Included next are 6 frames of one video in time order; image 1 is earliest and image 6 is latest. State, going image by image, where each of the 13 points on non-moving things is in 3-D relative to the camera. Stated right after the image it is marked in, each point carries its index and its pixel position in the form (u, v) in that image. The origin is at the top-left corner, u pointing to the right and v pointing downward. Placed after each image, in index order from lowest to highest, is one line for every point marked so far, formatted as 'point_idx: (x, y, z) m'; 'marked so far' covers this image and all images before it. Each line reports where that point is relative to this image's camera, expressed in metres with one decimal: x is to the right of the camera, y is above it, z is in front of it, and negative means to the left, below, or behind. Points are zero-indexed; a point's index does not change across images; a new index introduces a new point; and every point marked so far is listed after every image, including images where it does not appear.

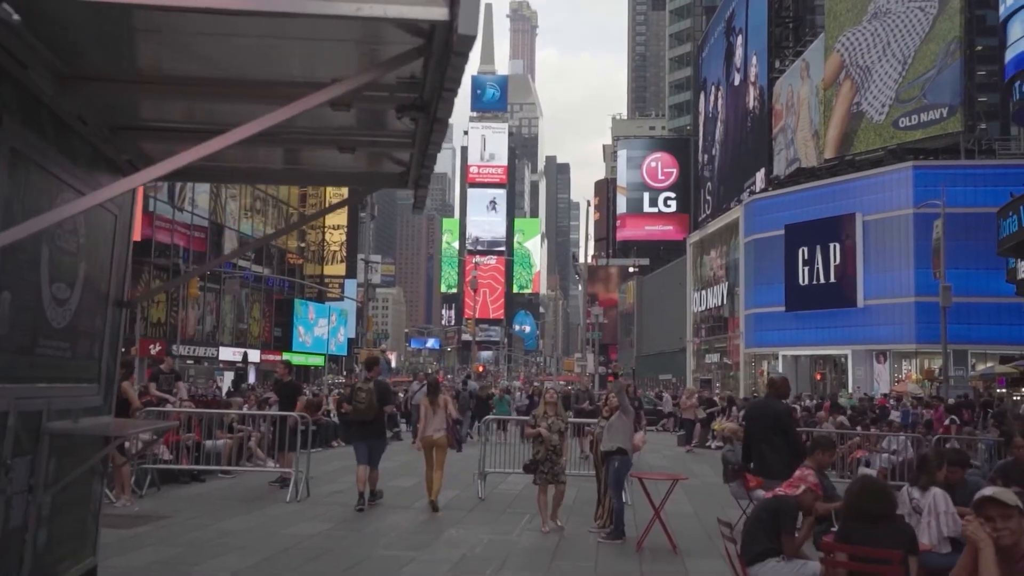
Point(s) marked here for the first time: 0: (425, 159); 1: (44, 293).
0: (-0.5, +0.8, +6.1) m
1: (-2.3, 0.0, +5.0) m
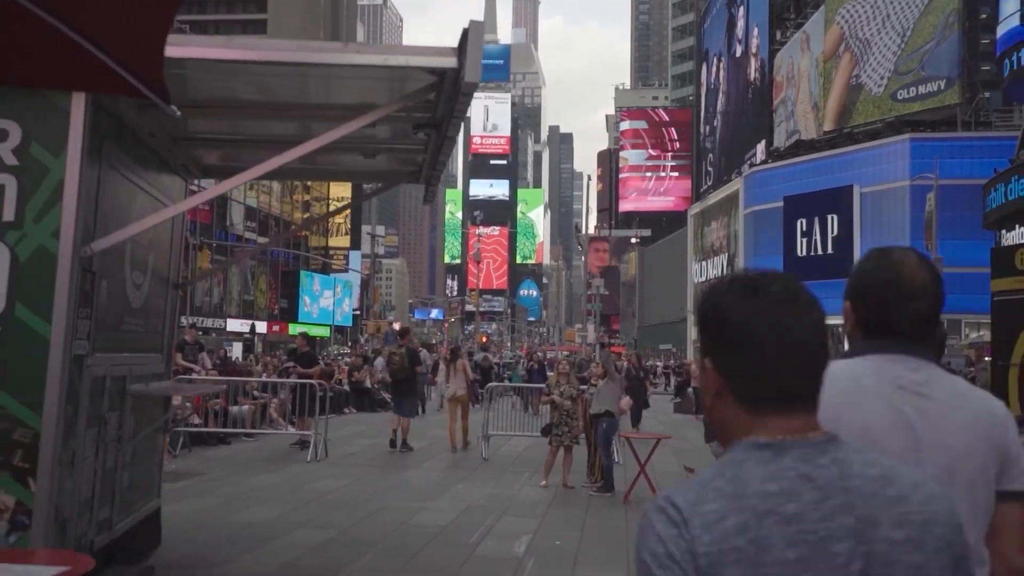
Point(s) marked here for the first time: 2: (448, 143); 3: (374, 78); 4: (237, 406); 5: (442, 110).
0: (-0.5, +0.9, +7.2) m
1: (-2.4, 0.0, +6.1) m
2: (-0.4, +1.0, +6.5) m
3: (-0.7, +1.2, +5.6) m
4: (-4.3, -1.8, +15.5) m
5: (-0.4, +1.1, +6.0) m
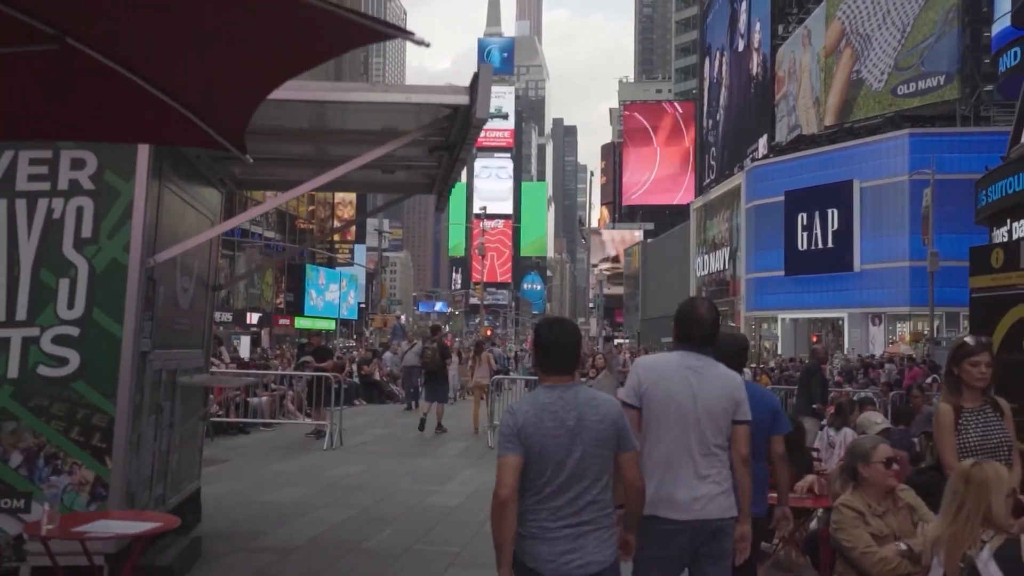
0: (-0.5, +0.9, +8.0) m
1: (-2.3, 0.0, +7.0) m
2: (-0.4, +0.9, +7.4) m
3: (-0.7, +1.1, +6.4) m
4: (-4.2, -1.8, +16.3) m
5: (-0.4, +1.0, +6.8) m
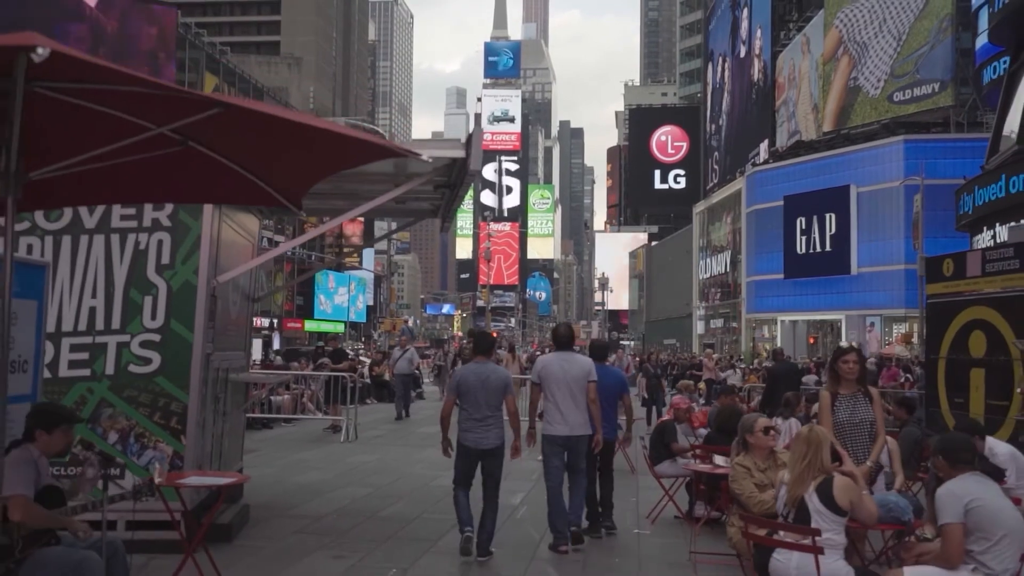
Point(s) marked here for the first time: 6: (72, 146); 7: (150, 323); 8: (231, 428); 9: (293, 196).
0: (-0.6, +0.8, +9.6) m
1: (-2.4, -0.1, +8.5) m
2: (-0.5, +0.8, +8.9) m
3: (-0.8, +1.0, +8.0) m
4: (-4.2, -1.9, +17.9) m
5: (-0.5, +0.9, +8.4) m
6: (-1.9, +0.6, +4.4) m
7: (-2.7, -0.3, +7.3) m
8: (-2.6, -1.3, +9.4) m
9: (-1.2, +0.5, +5.4) m
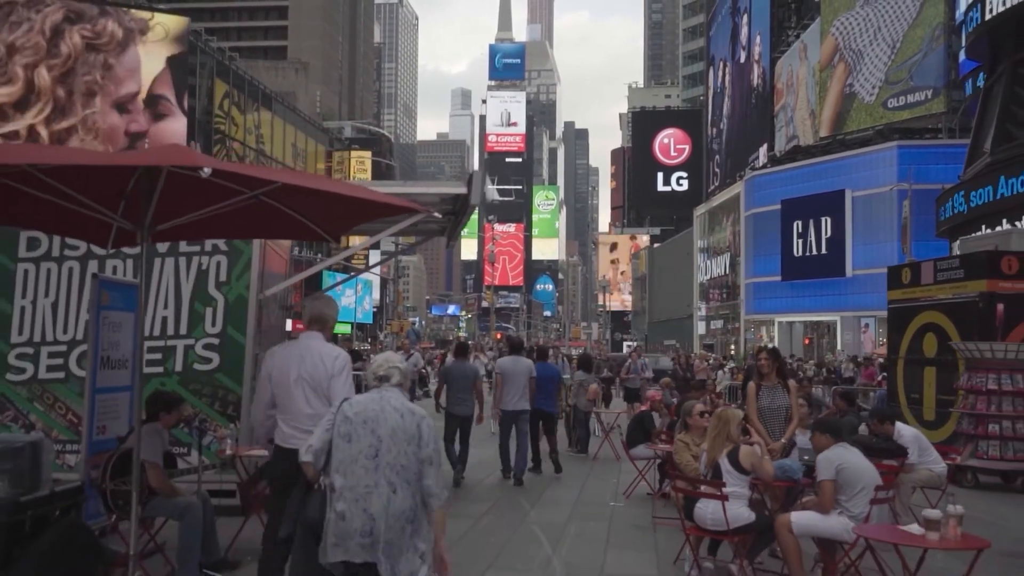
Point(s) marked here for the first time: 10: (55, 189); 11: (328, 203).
0: (-0.6, +0.6, +11.2) m
1: (-2.5, -0.2, +10.2) m
2: (-0.5, +0.7, +10.6) m
3: (-0.9, +0.9, +9.7) m
4: (-4.2, -2.1, +19.6) m
5: (-0.5, +0.8, +10.1) m
6: (-2.0, +0.5, +6.1) m
7: (-2.7, -0.4, +9.0) m
8: (-2.7, -1.4, +11.1) m
9: (-1.3, +0.4, +7.1) m
10: (-2.7, +0.6, +5.9) m
11: (-1.1, +0.5, +6.2) m
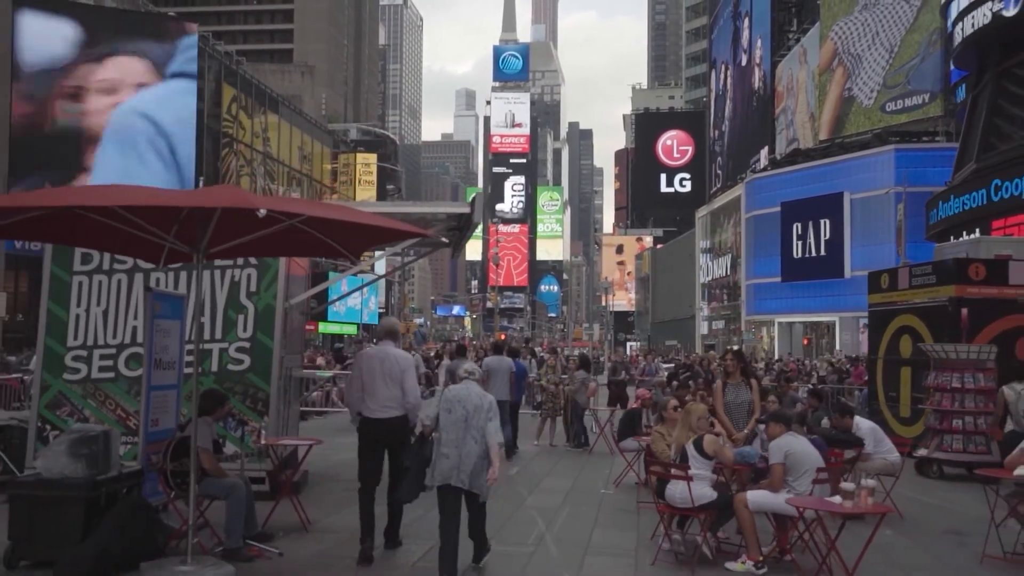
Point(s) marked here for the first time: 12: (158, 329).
0: (-0.6, +0.6, +12.3) m
1: (-2.5, -0.3, +11.3) m
2: (-0.5, +0.6, +11.7) m
3: (-0.9, +0.8, +10.8) m
4: (-4.2, -2.2, +20.8) m
5: (-0.5, +0.7, +11.2) m
6: (-2.0, +0.4, +7.2) m
7: (-2.7, -0.5, +10.1) m
8: (-2.7, -1.5, +12.2) m
9: (-1.3, +0.3, +8.2) m
10: (-2.7, +0.5, +7.0) m
11: (-1.2, +0.4, +7.3) m
12: (-2.9, -0.3, +8.1) m
